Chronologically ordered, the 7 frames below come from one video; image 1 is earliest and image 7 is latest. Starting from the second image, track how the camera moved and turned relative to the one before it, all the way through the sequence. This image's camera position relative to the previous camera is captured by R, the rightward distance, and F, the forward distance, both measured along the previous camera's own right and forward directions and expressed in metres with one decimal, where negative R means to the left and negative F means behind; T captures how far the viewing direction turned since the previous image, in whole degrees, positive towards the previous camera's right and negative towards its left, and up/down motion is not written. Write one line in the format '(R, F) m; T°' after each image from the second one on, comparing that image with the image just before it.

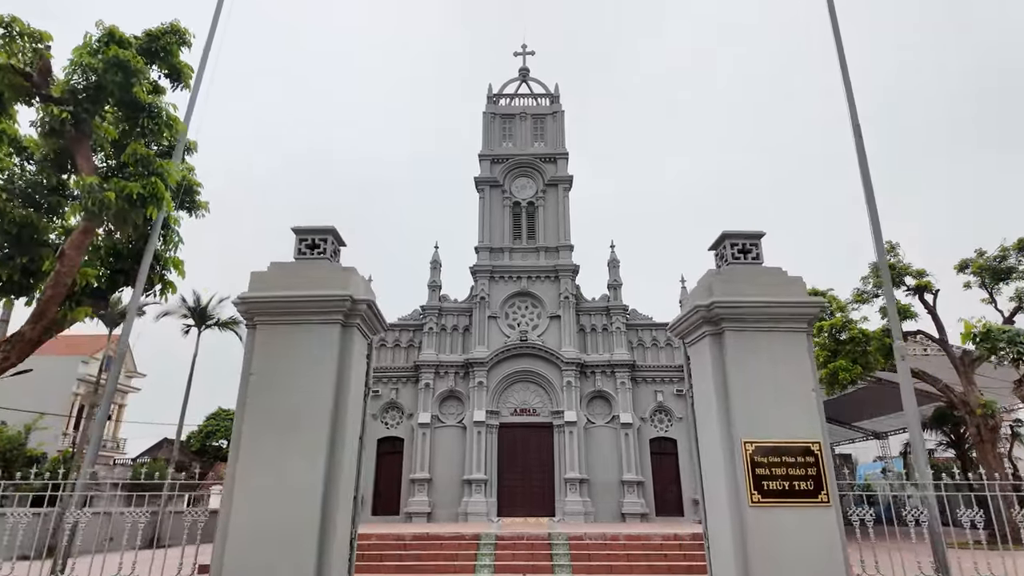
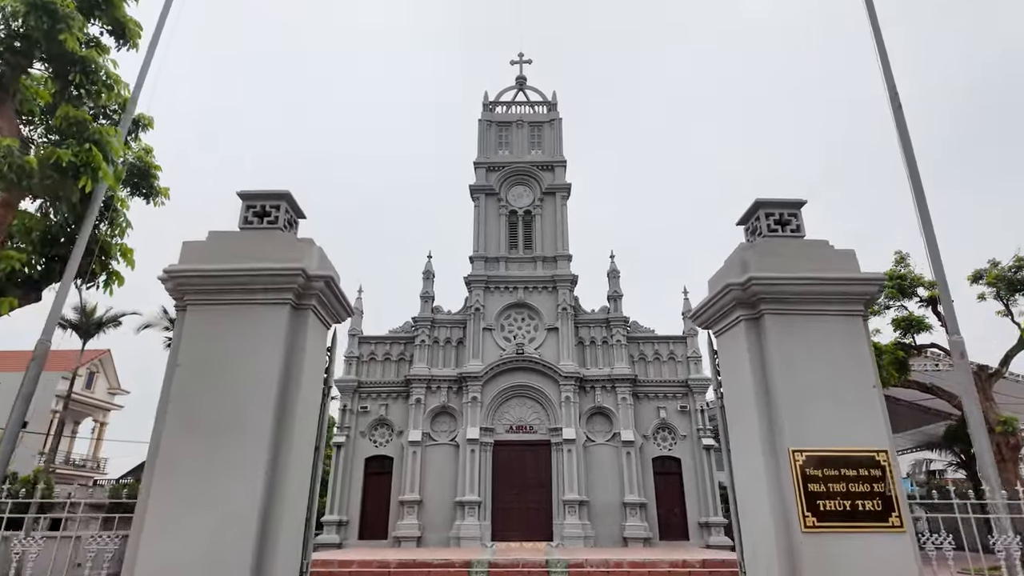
(0.0, +0.8) m; 0°
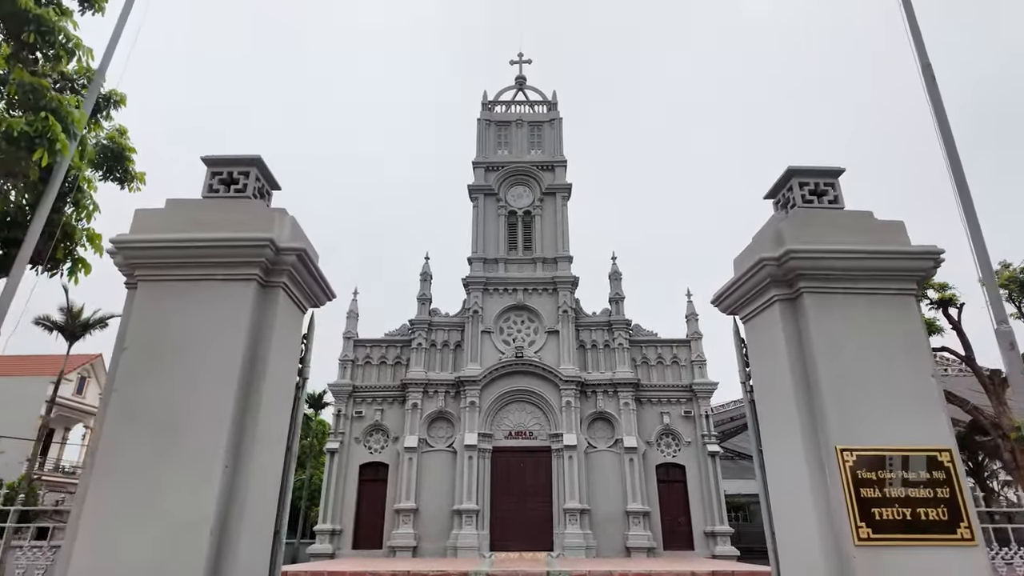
(0.0, +0.5) m; 0°
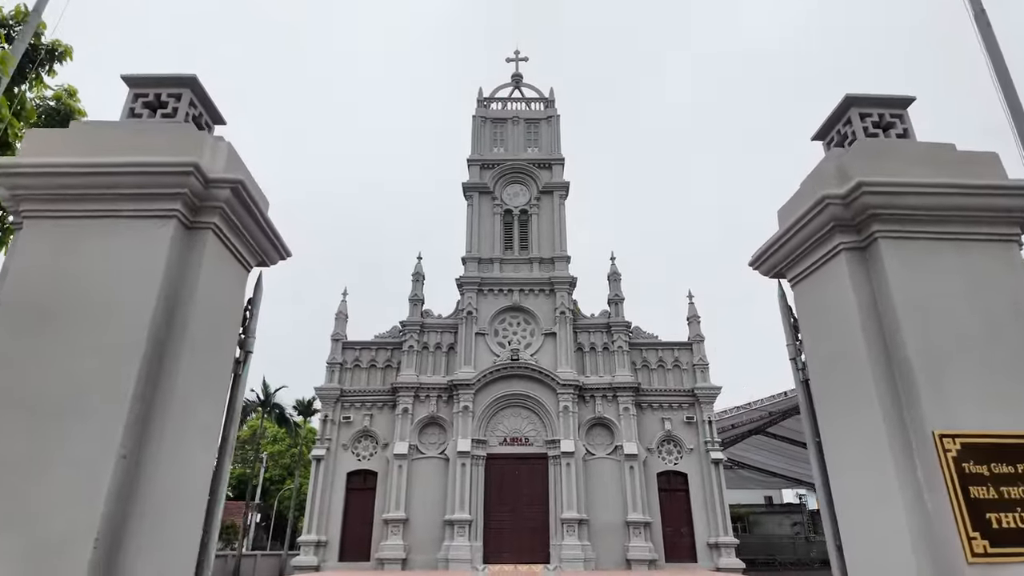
(0.0, +0.7) m; 0°
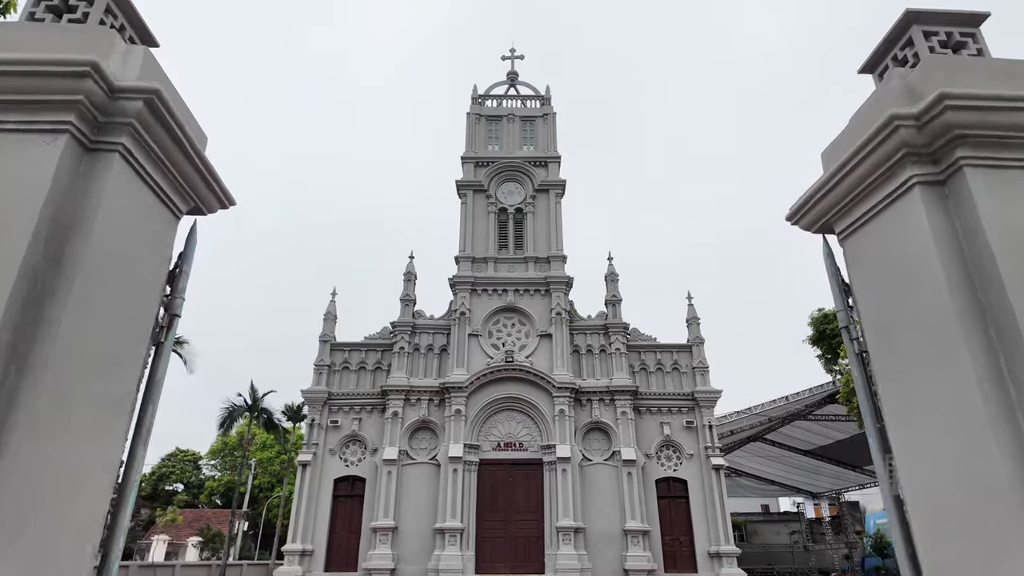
(0.0, +0.5) m; 0°
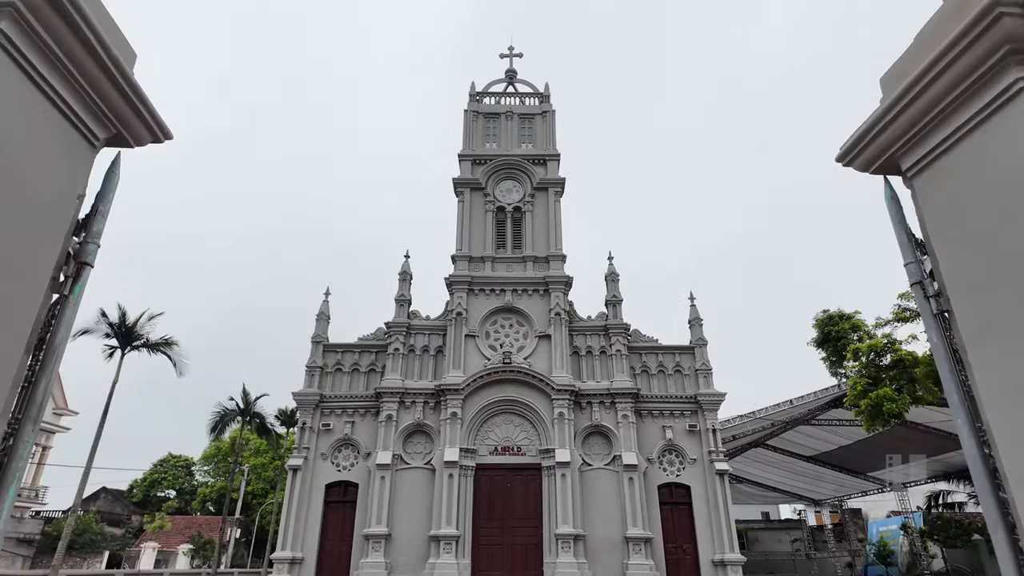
(0.0, +0.5) m; 0°
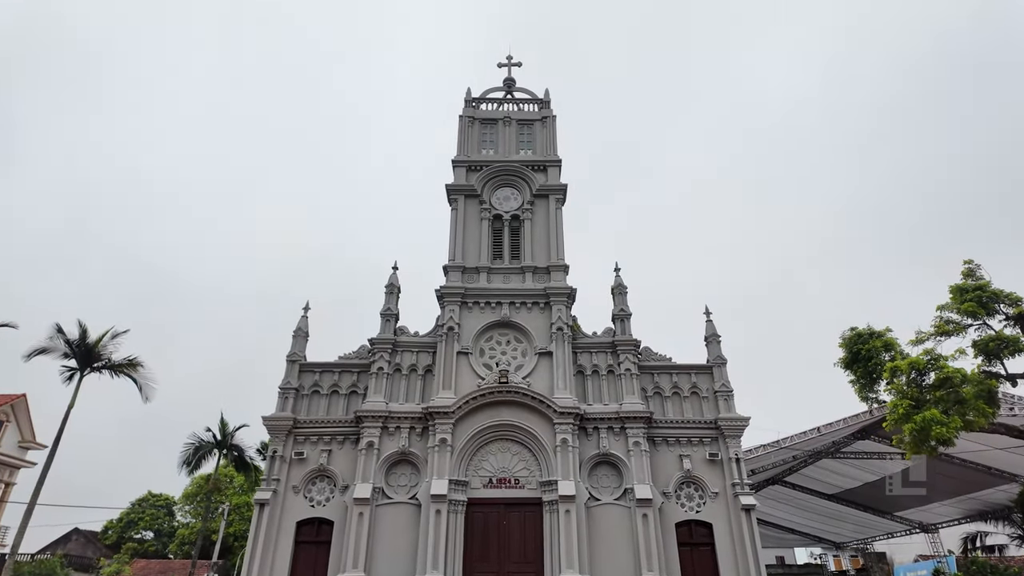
(+0.1, +1.6) m; 0°
